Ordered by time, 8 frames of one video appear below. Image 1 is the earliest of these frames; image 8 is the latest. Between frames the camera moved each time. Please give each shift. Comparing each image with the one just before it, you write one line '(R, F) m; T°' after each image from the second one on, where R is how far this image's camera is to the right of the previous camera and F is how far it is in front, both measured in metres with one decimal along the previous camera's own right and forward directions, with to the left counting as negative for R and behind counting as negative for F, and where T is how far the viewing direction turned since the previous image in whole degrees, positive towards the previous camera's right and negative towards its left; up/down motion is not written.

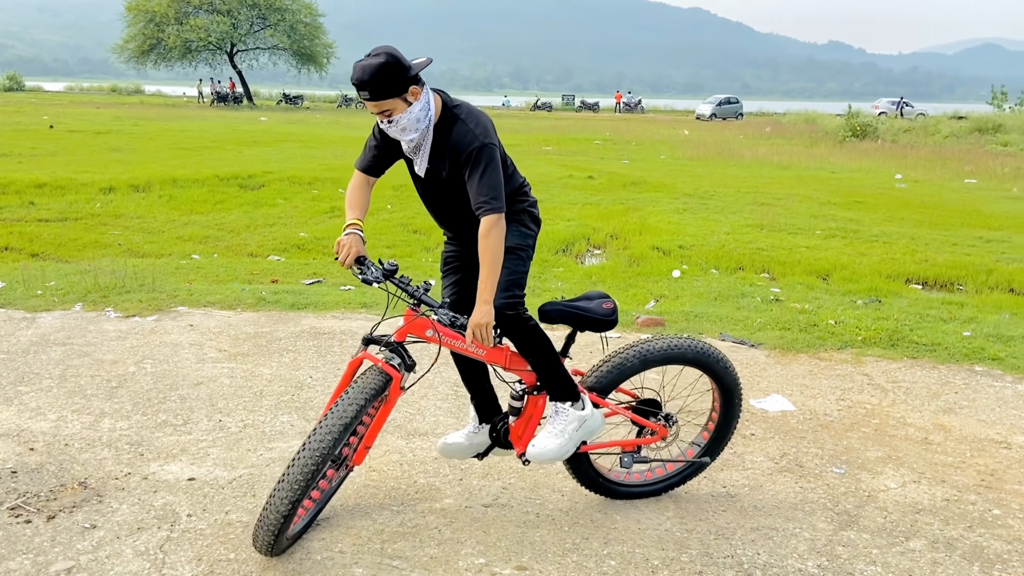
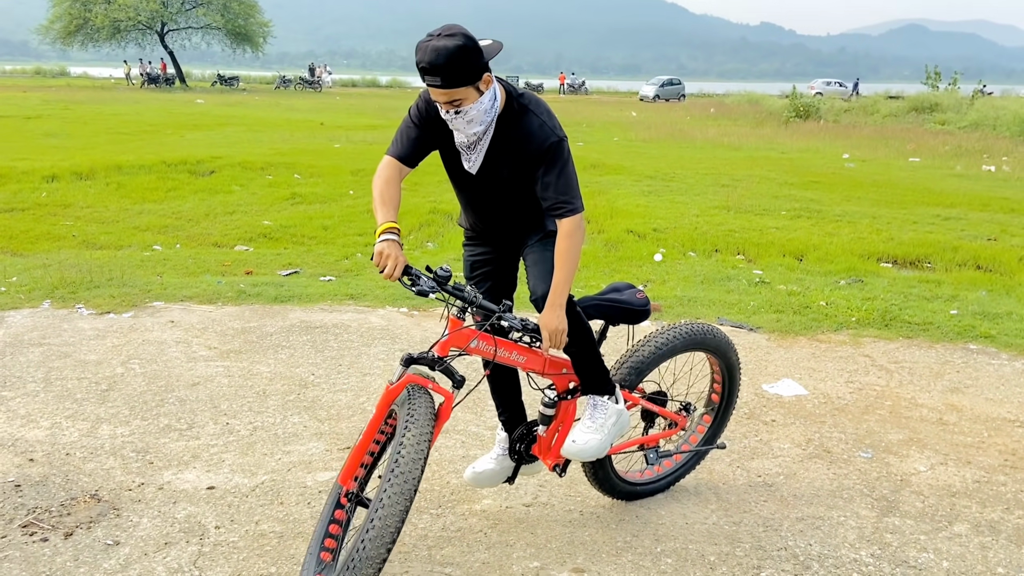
(-0.4, +0.1) m; +4°
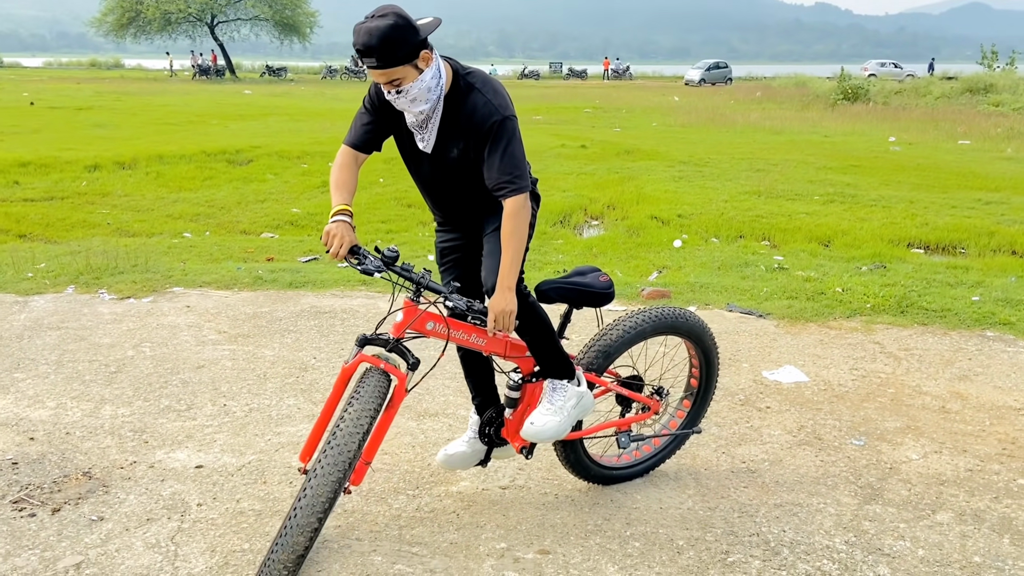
(+0.3, 0.0) m; -3°
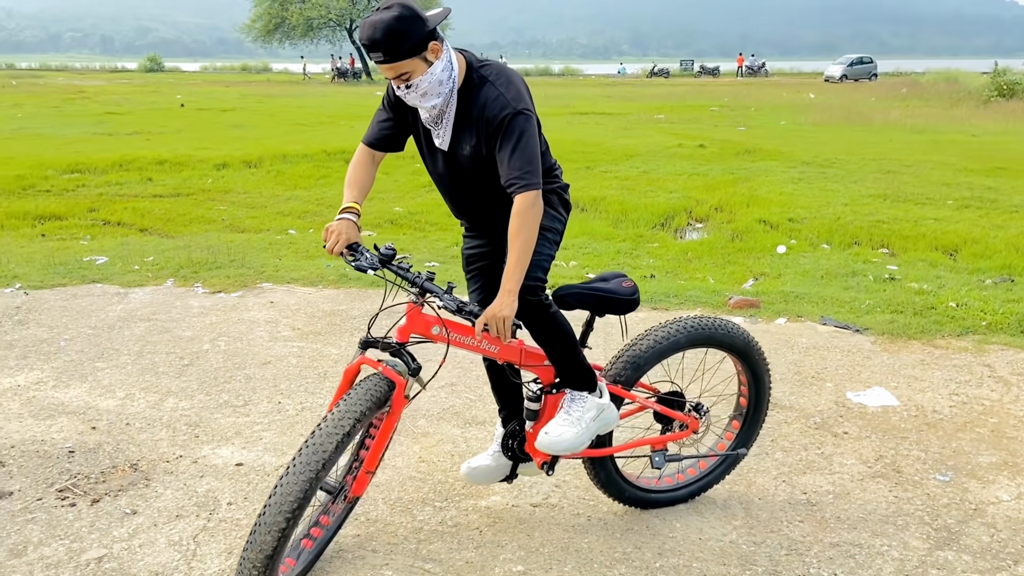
(+0.3, +0.2) m; -9°
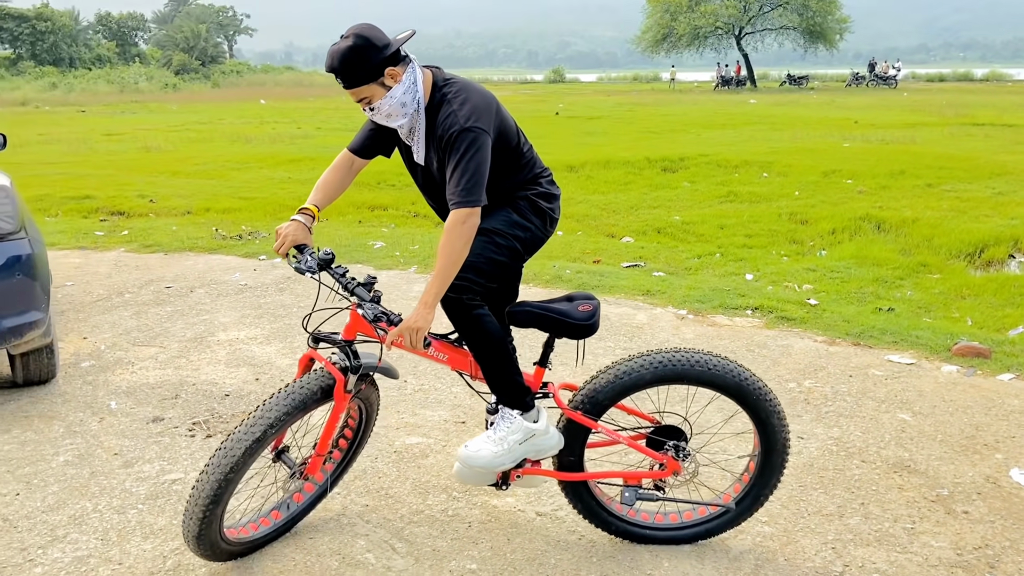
(+1.2, +0.2) m; -25°
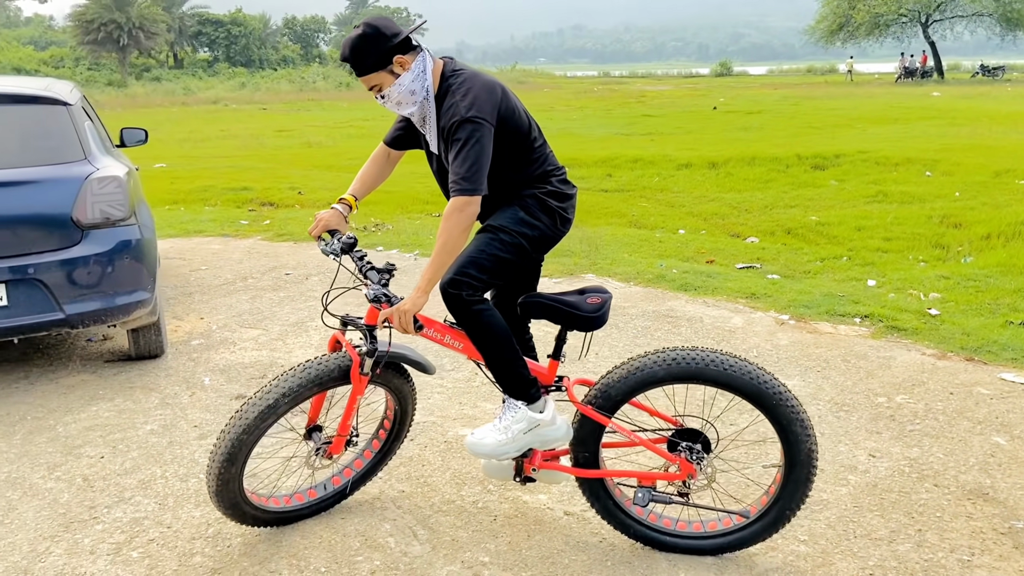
(+0.4, 0.0) m; -11°
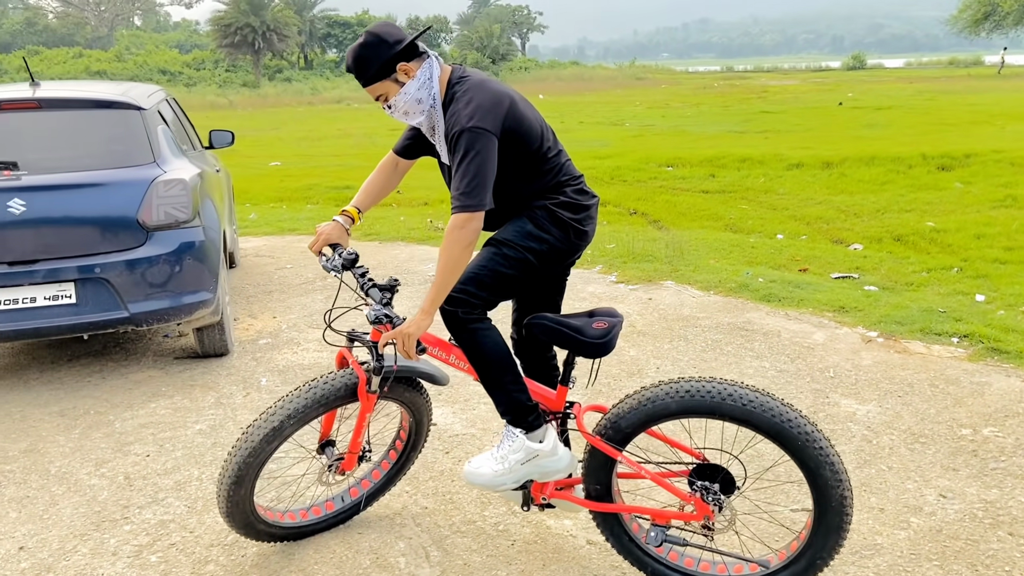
(+0.3, +0.2) m; -8°
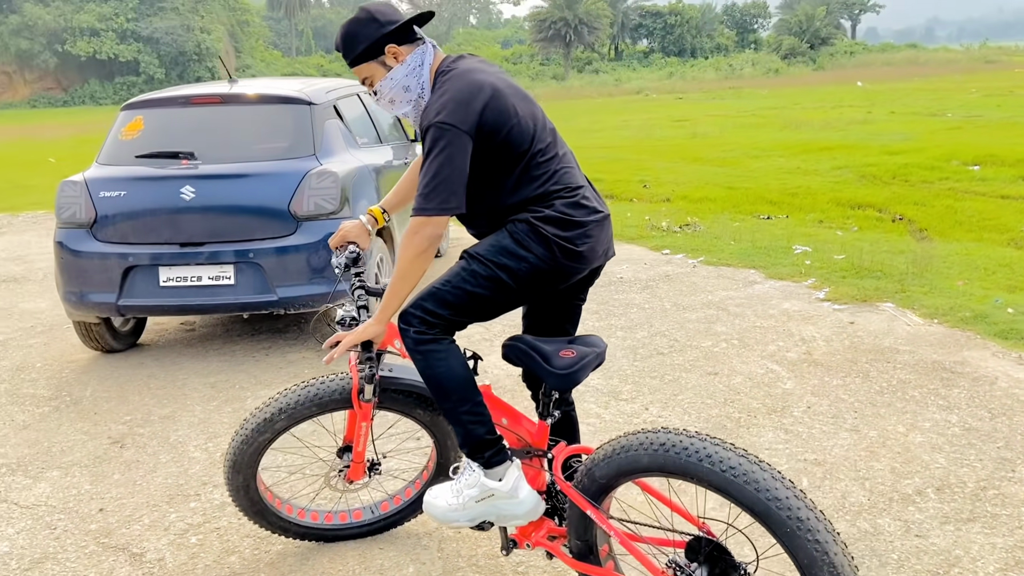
(+0.8, +0.5) m; -20°
